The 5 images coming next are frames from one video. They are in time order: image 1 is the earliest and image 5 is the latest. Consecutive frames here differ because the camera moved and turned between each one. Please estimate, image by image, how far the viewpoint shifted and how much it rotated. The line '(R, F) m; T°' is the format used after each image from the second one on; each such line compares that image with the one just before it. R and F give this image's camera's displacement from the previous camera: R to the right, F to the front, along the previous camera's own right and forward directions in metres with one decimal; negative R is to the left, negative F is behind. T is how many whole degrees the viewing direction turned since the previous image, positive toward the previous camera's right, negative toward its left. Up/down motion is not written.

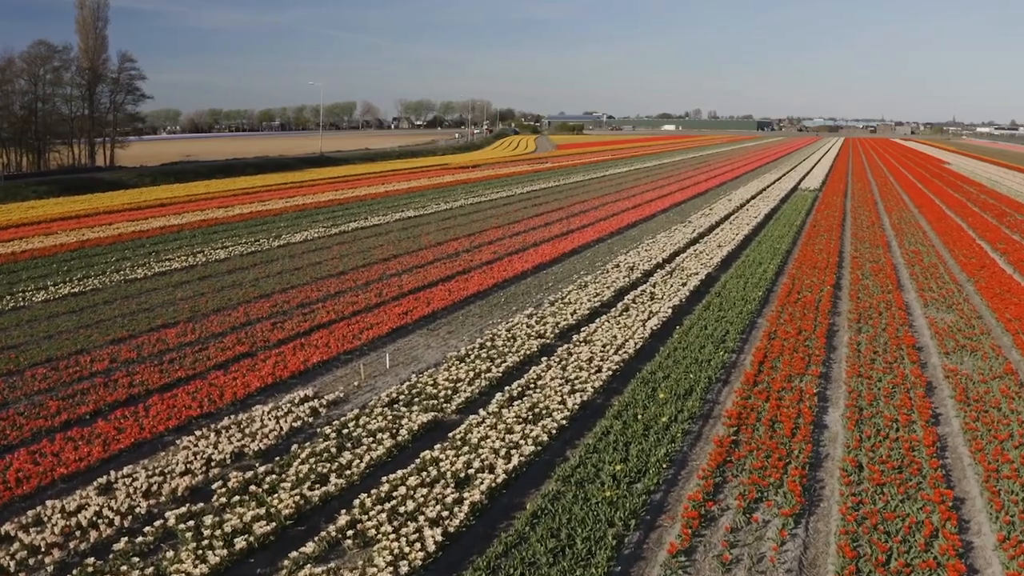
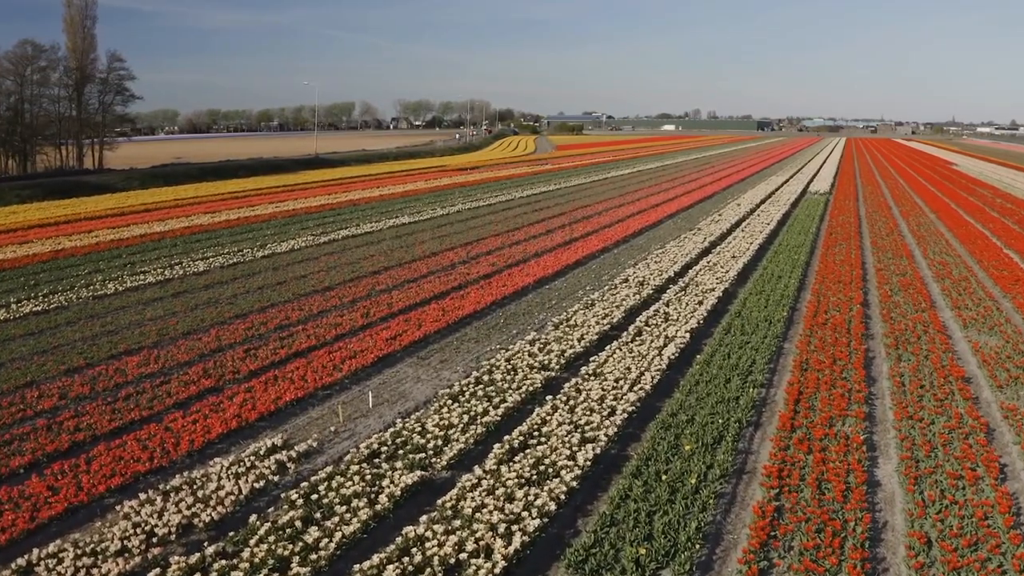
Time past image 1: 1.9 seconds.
(0.0, +1.3) m; 0°
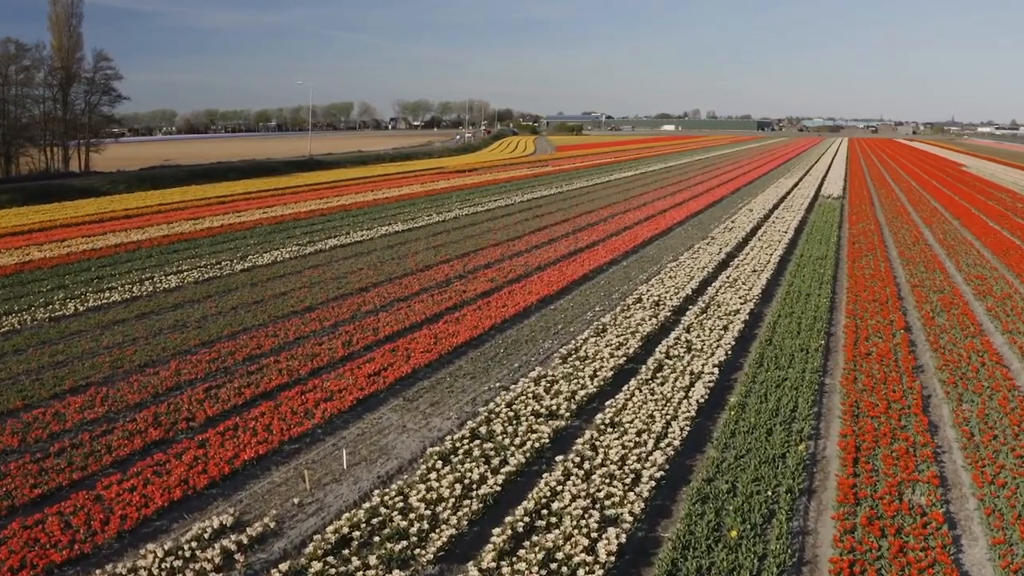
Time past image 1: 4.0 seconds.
(0.0, +1.6) m; 0°
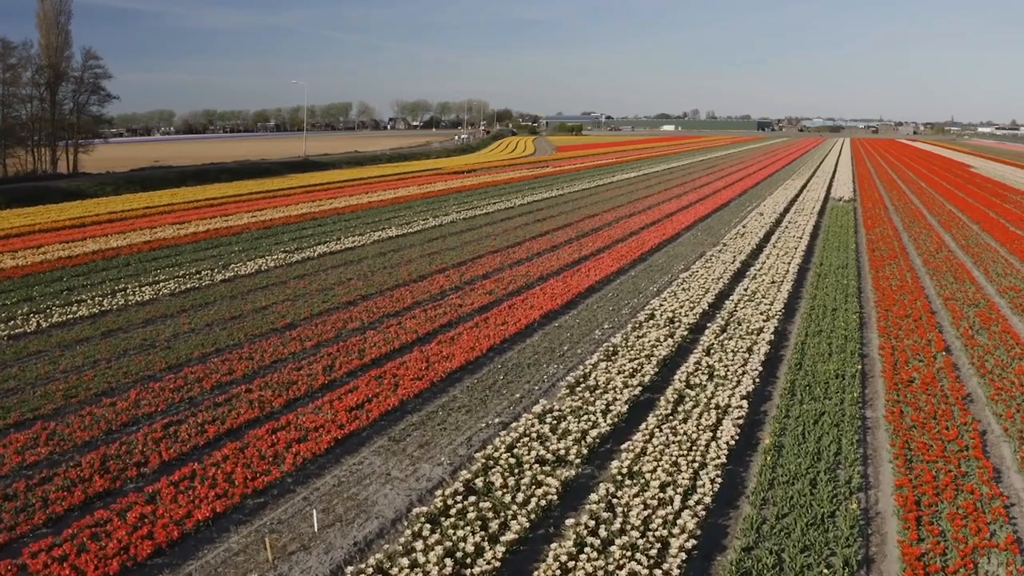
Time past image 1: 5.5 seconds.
(0.0, +1.2) m; 0°
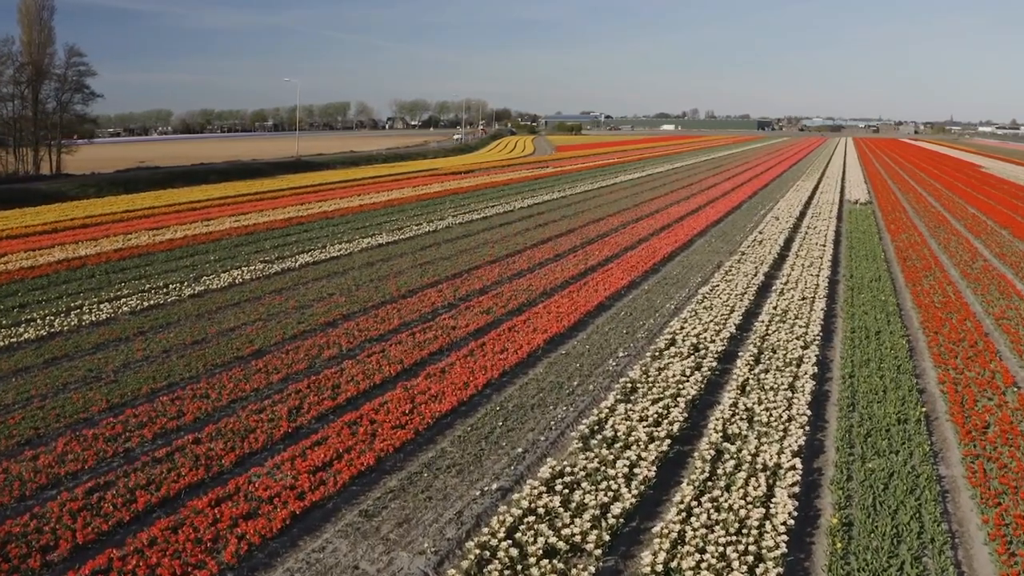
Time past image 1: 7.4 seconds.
(0.0, +1.7) m; 0°
